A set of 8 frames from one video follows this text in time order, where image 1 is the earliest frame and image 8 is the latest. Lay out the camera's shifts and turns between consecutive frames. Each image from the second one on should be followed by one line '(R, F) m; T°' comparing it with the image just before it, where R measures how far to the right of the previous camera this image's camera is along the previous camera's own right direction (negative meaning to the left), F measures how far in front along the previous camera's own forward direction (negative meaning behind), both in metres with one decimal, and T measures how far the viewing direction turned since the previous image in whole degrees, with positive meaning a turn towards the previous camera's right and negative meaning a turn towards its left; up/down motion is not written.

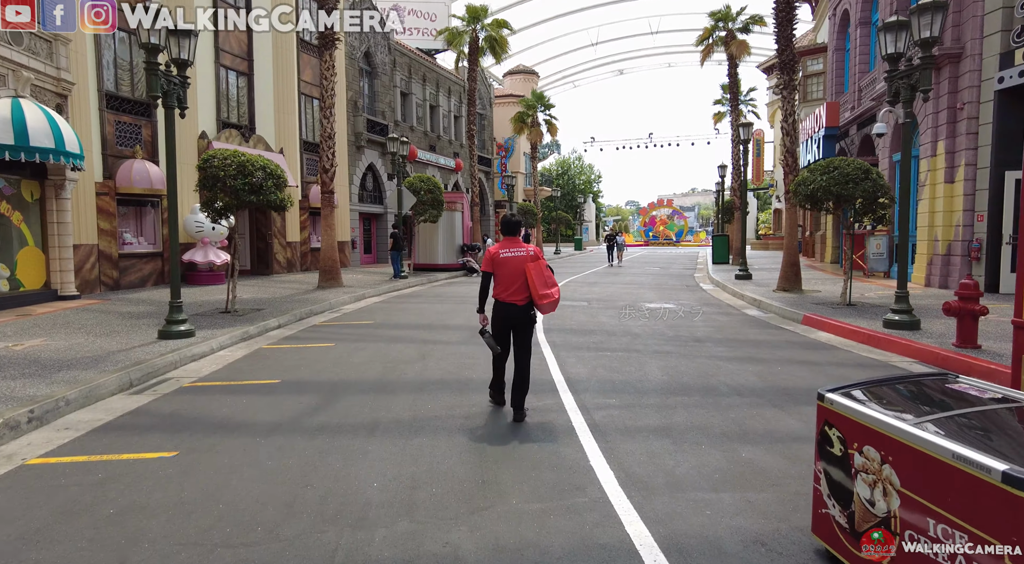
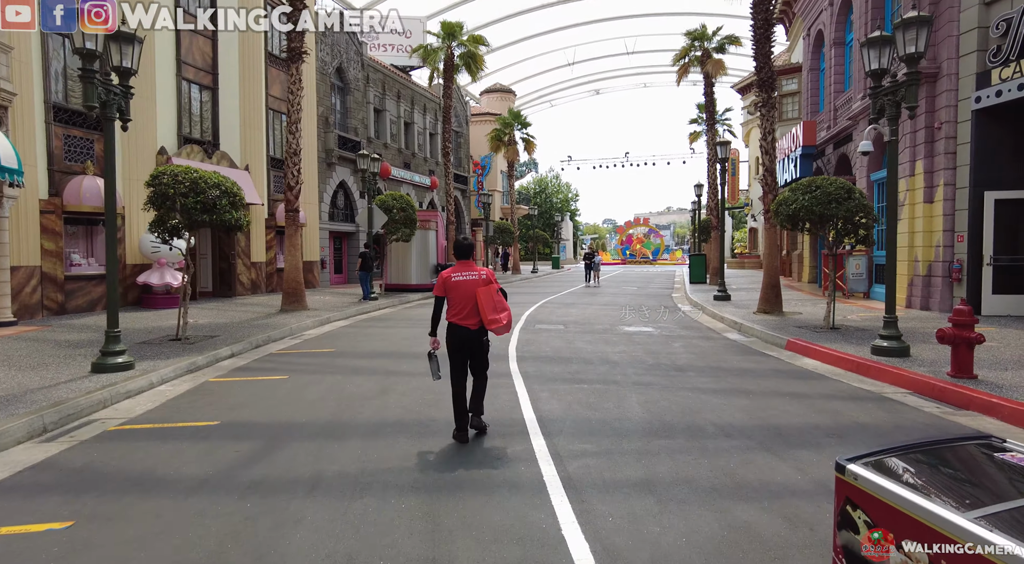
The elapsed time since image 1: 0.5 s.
(+0.1, +0.6) m; +2°
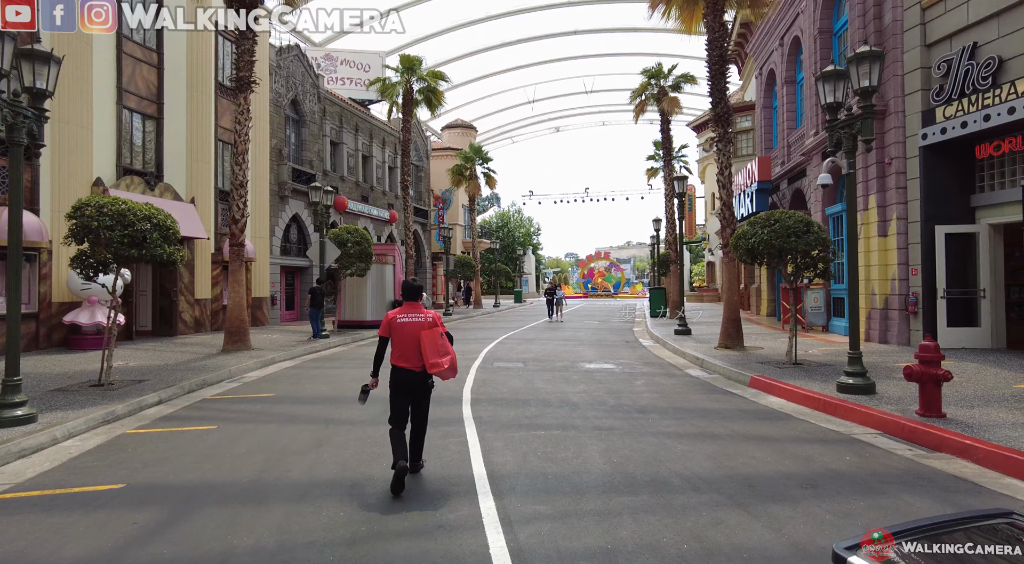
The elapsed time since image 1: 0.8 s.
(+0.1, +0.5) m; +3°
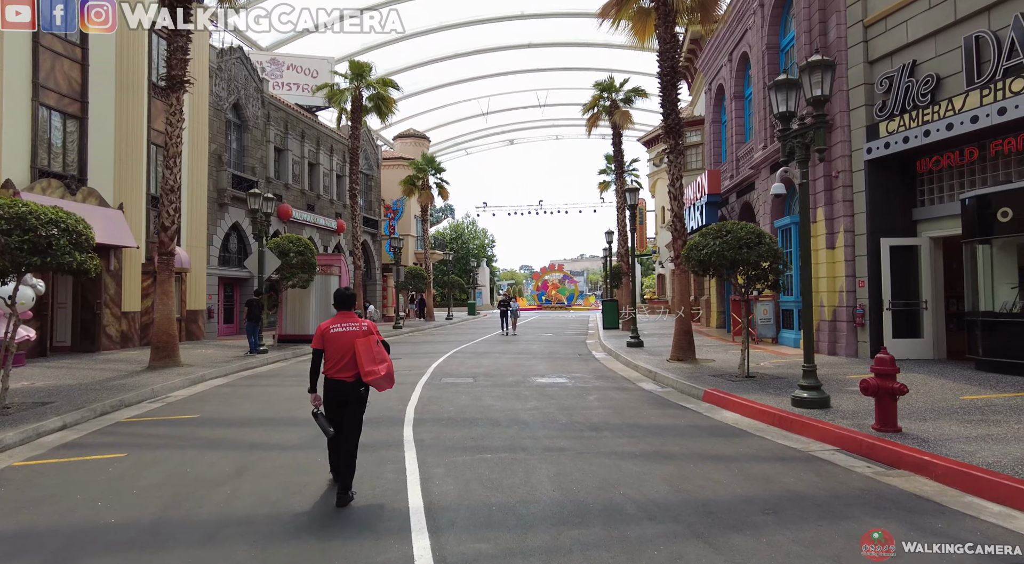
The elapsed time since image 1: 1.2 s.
(+0.1, +0.5) m; +4°
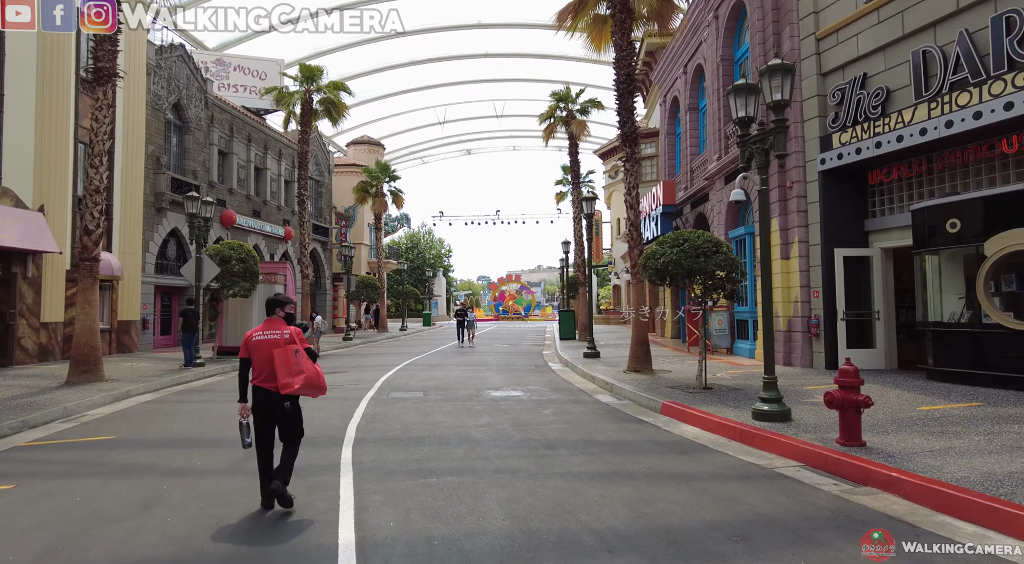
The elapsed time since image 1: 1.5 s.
(+0.1, +0.5) m; +4°
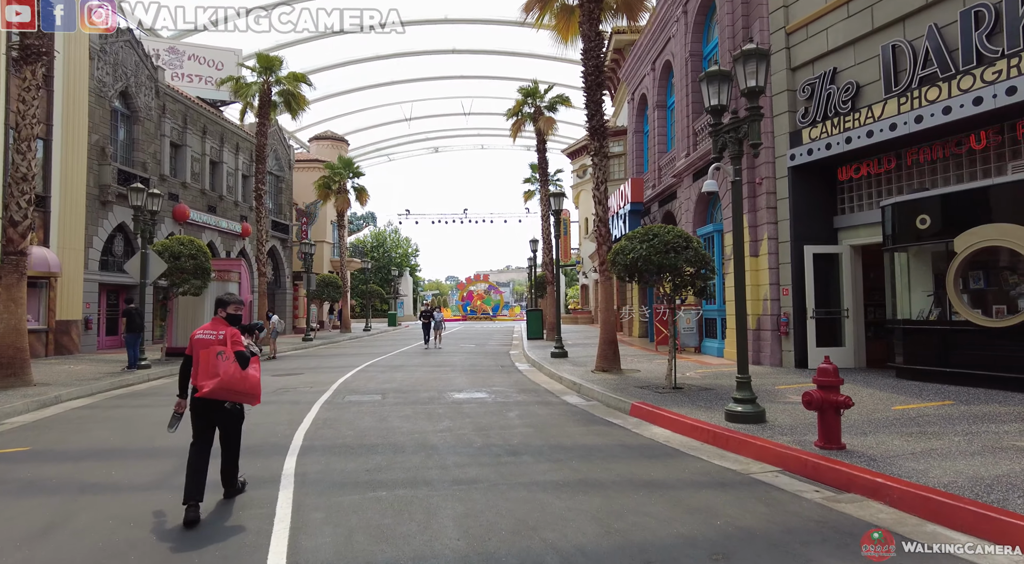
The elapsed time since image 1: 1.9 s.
(+0.1, +0.5) m; +3°
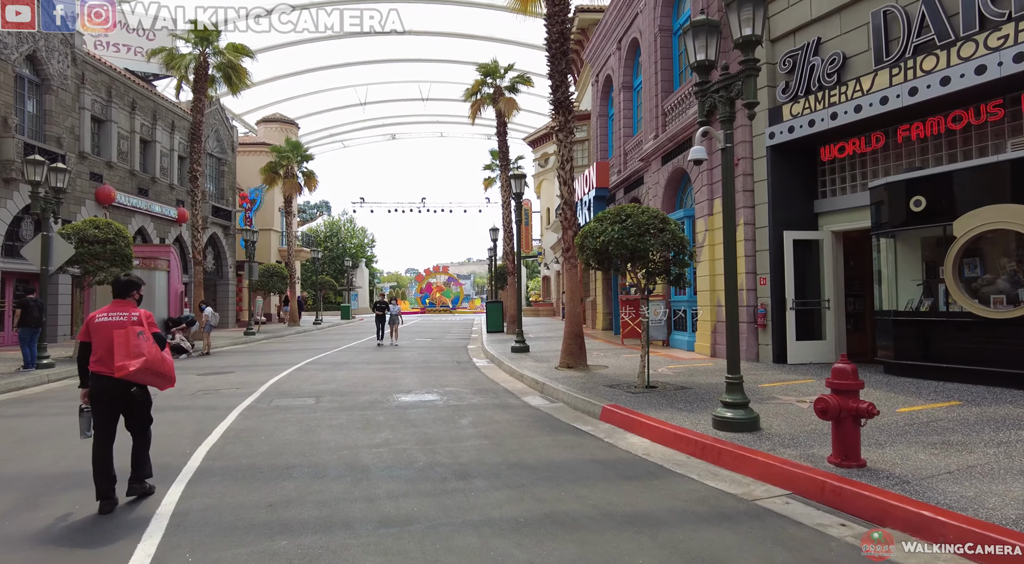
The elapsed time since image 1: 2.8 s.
(+0.1, +1.3) m; +4°
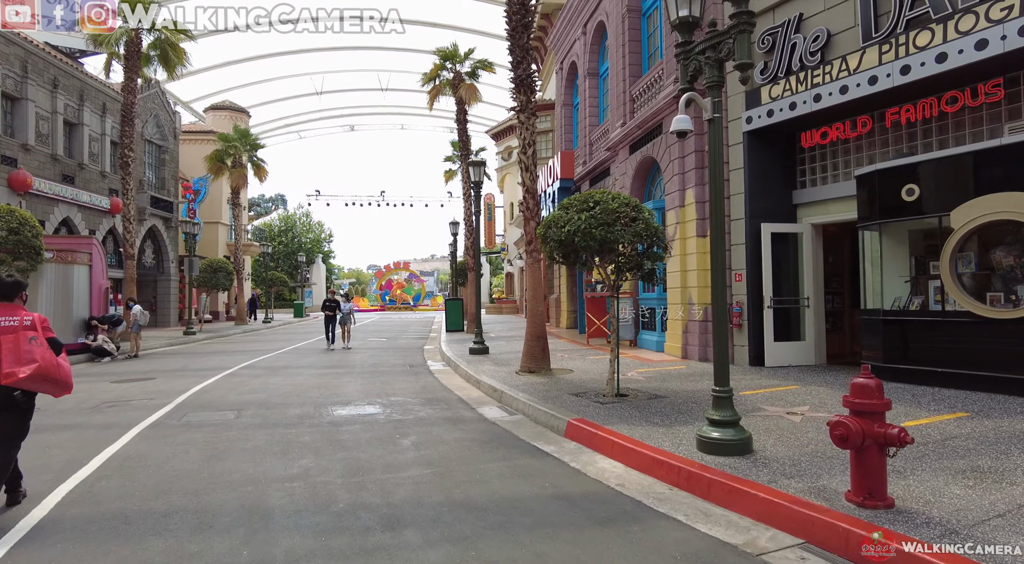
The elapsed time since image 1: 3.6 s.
(+0.2, +1.2) m; +3°
